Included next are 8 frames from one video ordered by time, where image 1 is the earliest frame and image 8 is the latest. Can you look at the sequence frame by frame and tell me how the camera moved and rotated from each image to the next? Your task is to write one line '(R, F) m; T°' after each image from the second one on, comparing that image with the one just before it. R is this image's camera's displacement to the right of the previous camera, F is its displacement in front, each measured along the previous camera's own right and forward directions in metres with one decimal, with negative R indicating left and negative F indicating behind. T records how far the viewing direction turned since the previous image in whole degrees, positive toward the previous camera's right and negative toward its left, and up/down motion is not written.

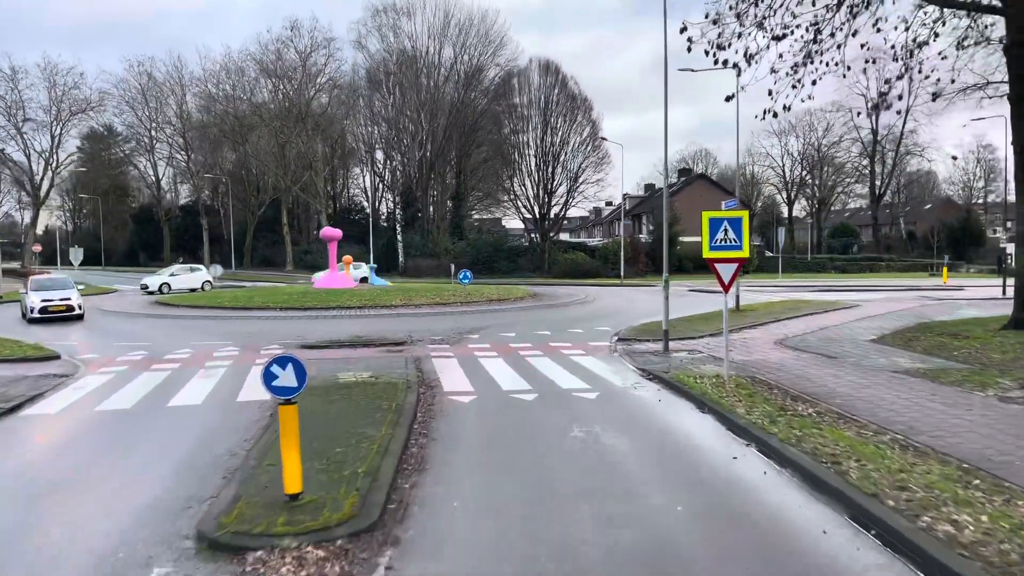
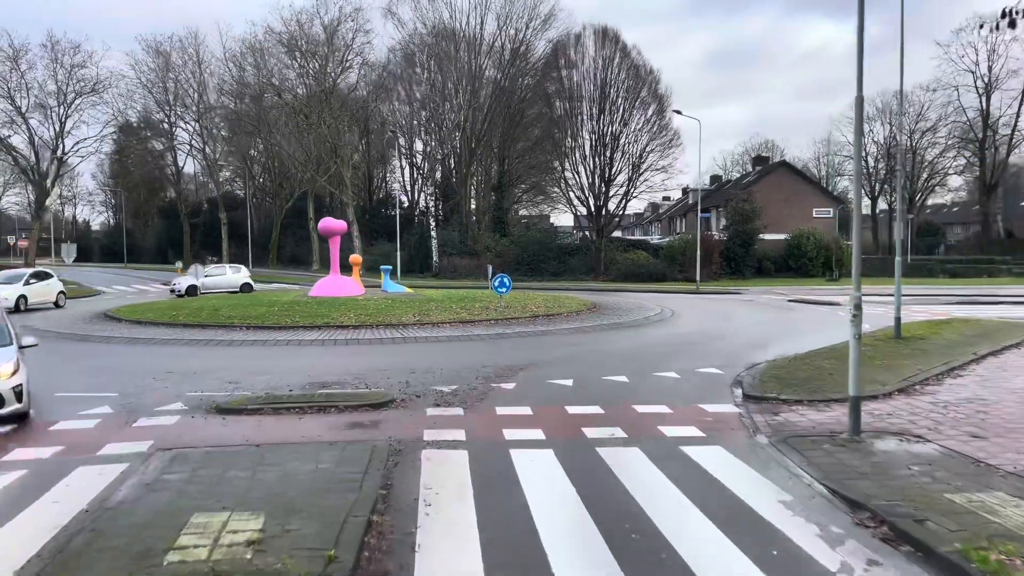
(-0.1, +6.5) m; -3°
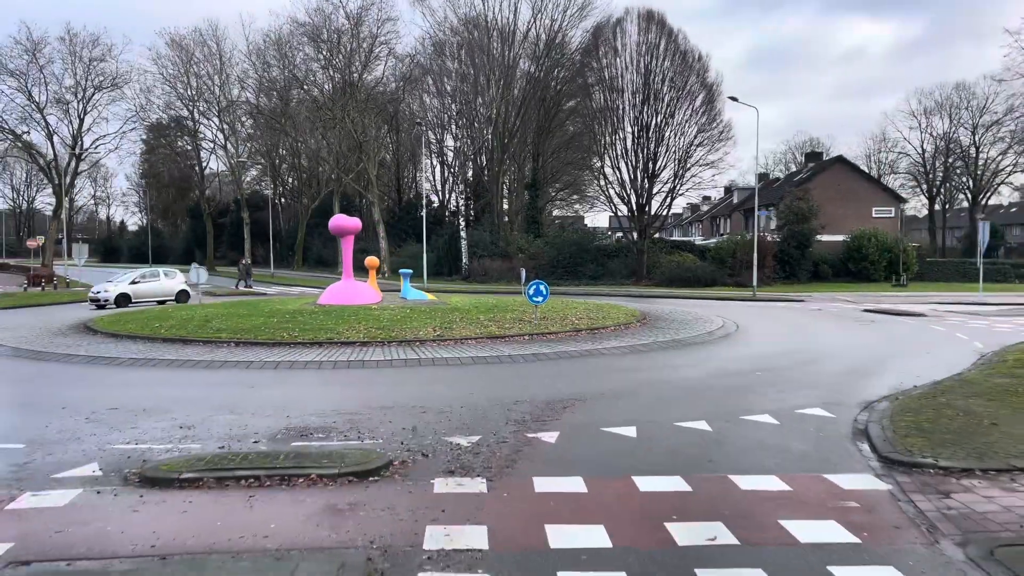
(-0.1, +2.8) m; -2°
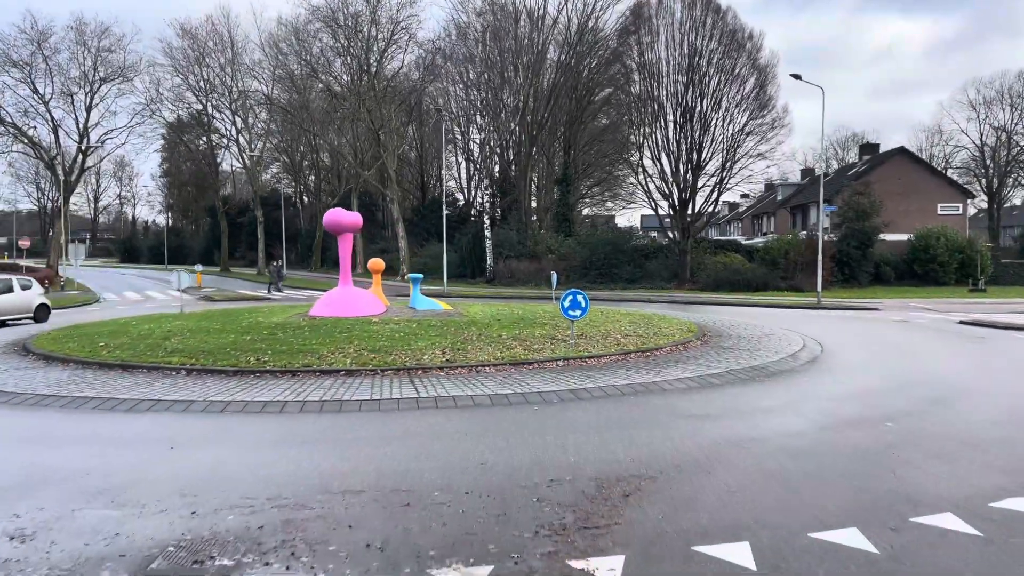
(0.0, +3.2) m; -2°
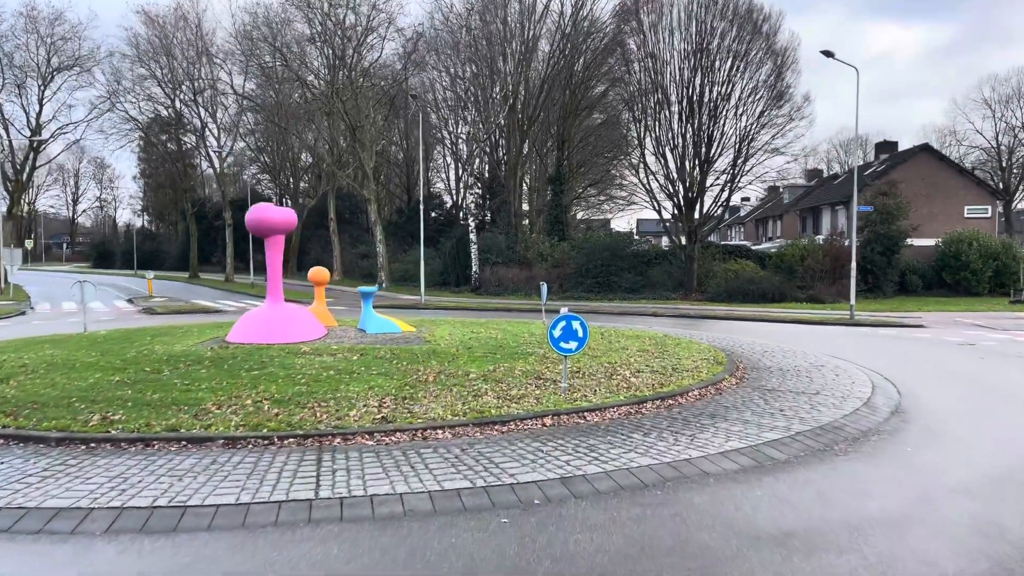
(+0.3, +3.5) m; 0°
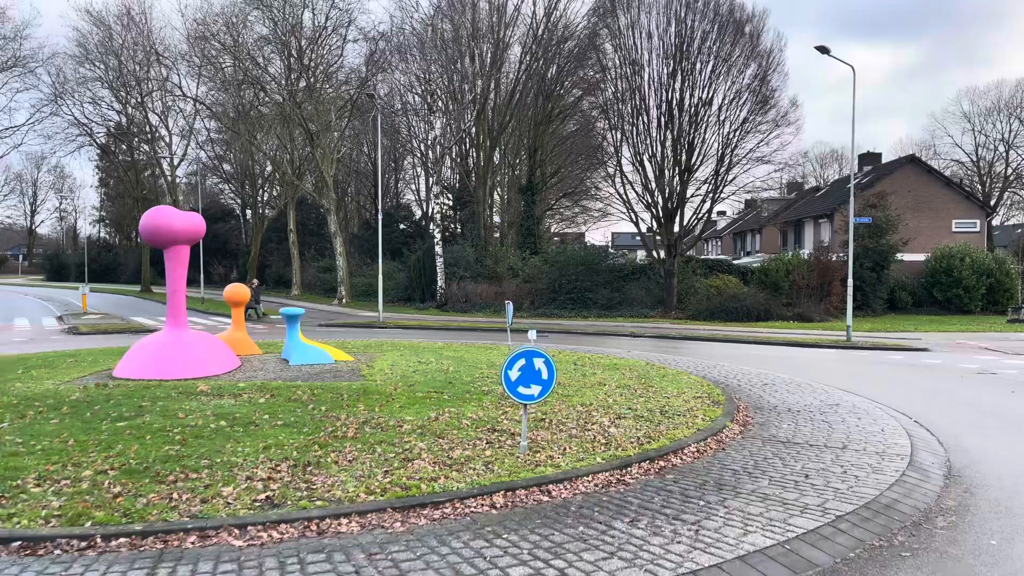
(+0.3, +2.1) m; +2°
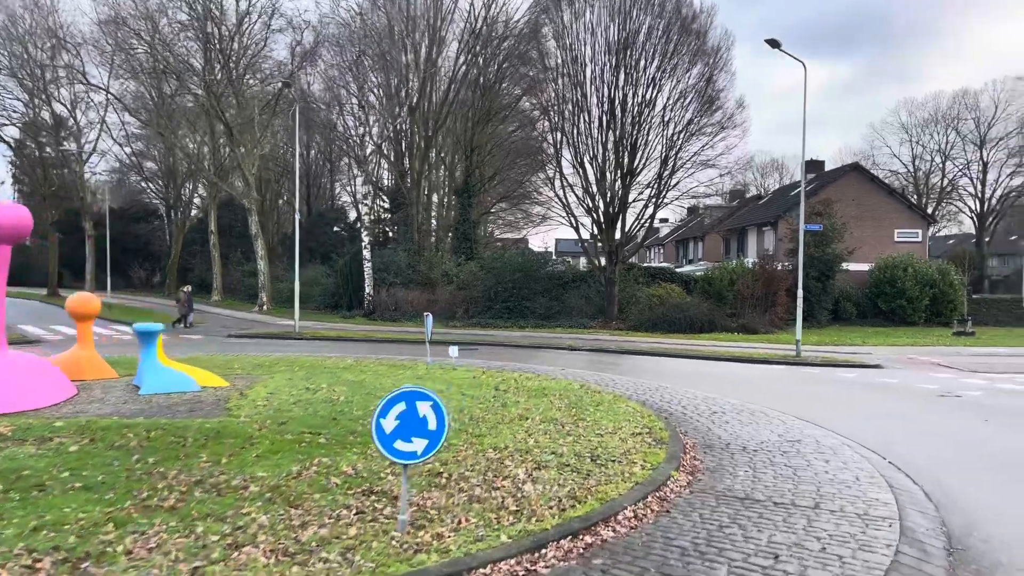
(+0.4, +1.7) m; +4°
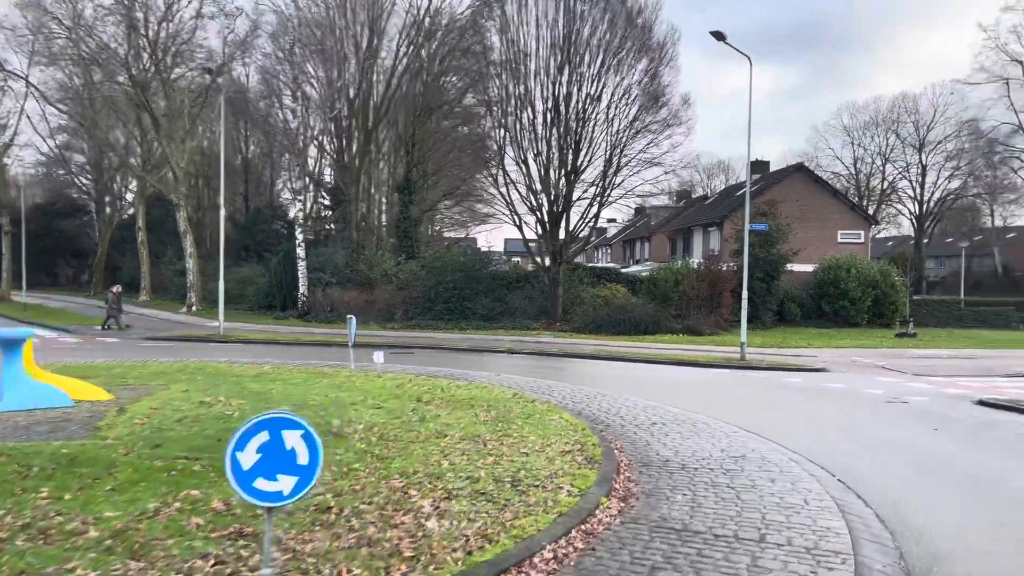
(+0.3, +0.9) m; +4°
